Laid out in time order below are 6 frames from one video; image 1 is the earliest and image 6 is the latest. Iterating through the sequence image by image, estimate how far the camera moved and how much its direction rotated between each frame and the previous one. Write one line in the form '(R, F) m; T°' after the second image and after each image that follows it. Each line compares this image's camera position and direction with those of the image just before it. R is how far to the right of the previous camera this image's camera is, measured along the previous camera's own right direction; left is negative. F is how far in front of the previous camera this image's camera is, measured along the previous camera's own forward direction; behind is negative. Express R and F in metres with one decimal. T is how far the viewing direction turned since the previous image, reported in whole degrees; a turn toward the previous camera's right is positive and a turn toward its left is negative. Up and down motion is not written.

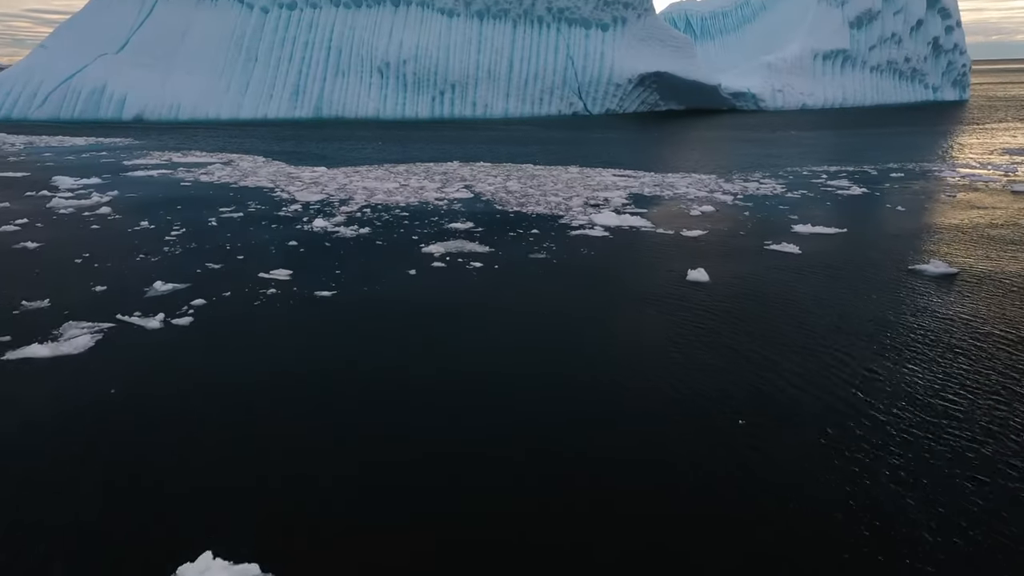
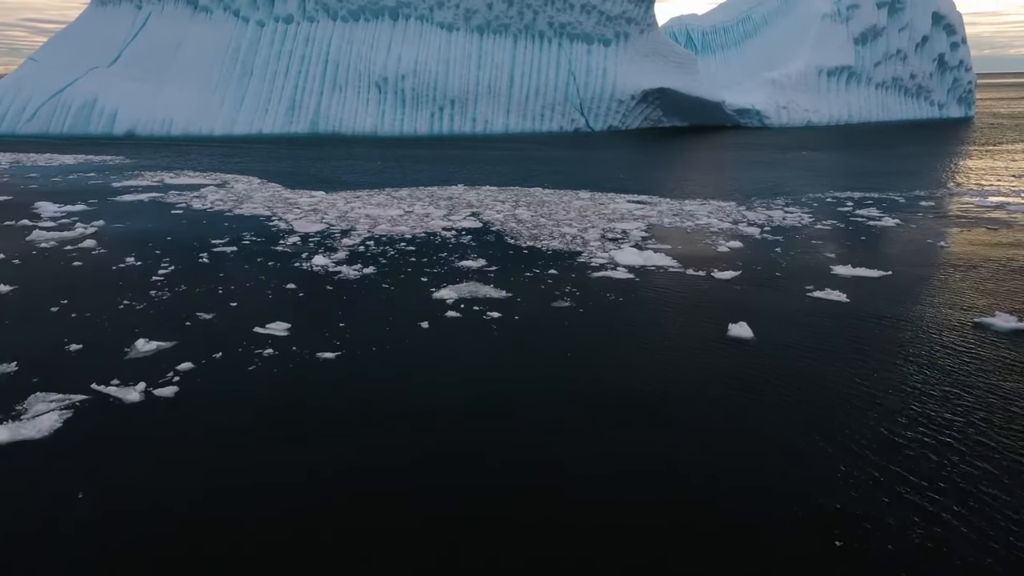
(-0.1, +0.3) m; 0°
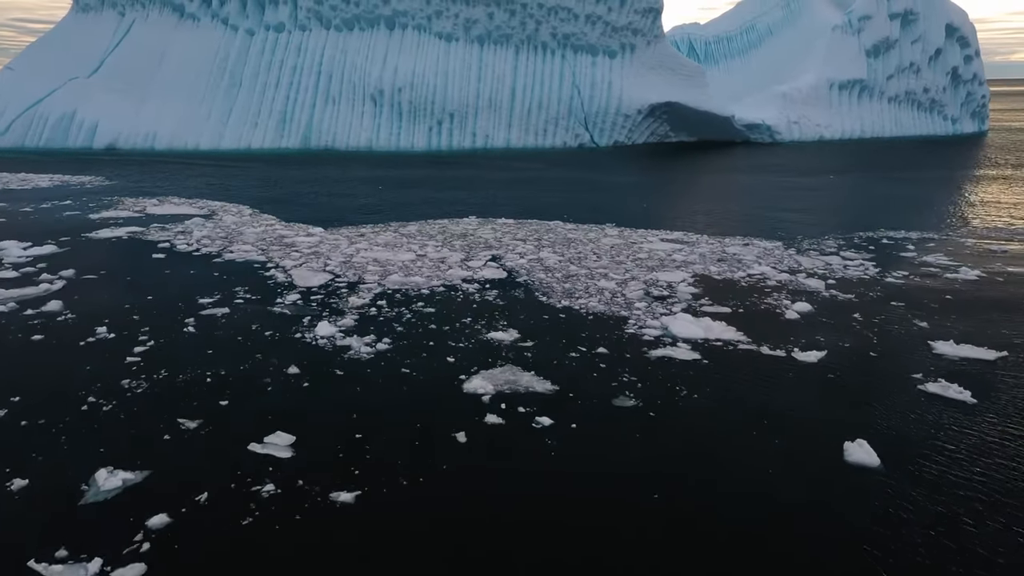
(-0.2, +0.7) m; +1°
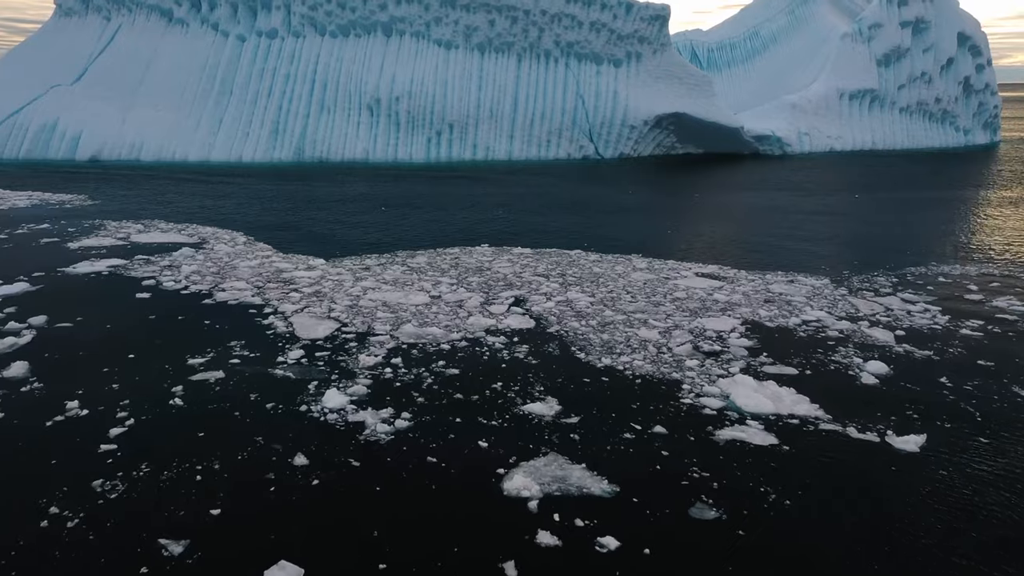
(-0.2, +0.5) m; +1°
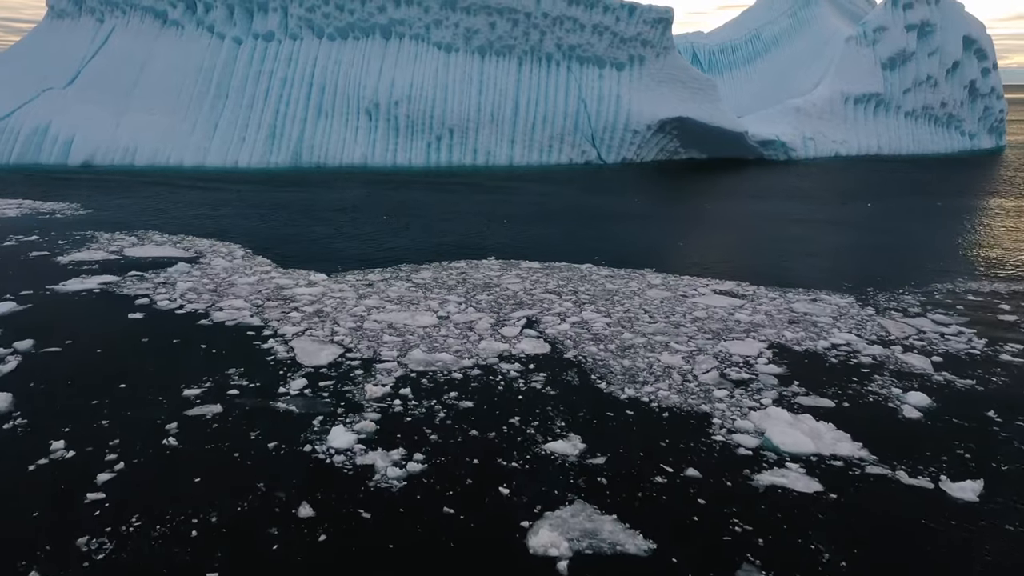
(-0.1, +0.2) m; 0°
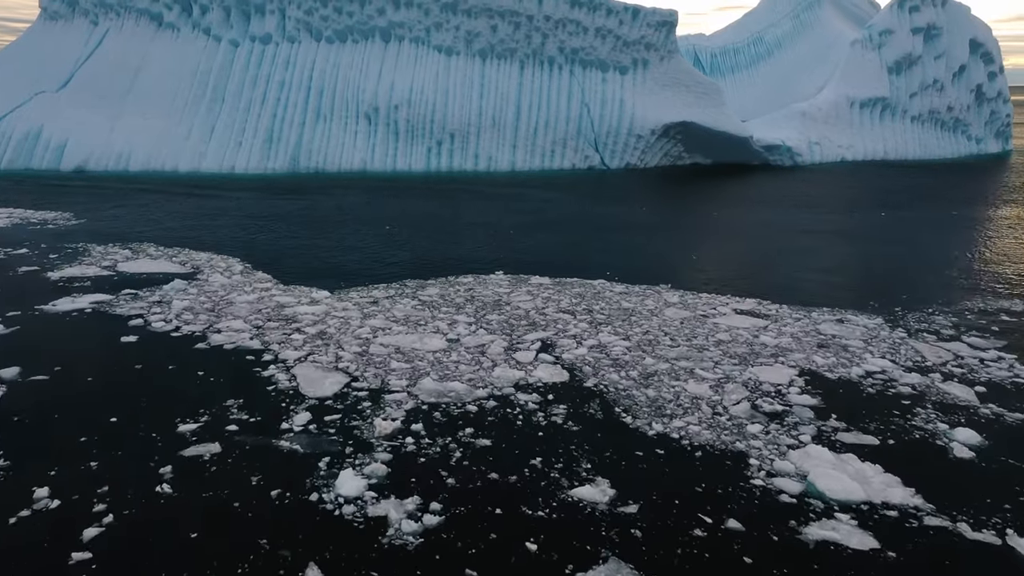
(-0.1, +0.2) m; 0°
